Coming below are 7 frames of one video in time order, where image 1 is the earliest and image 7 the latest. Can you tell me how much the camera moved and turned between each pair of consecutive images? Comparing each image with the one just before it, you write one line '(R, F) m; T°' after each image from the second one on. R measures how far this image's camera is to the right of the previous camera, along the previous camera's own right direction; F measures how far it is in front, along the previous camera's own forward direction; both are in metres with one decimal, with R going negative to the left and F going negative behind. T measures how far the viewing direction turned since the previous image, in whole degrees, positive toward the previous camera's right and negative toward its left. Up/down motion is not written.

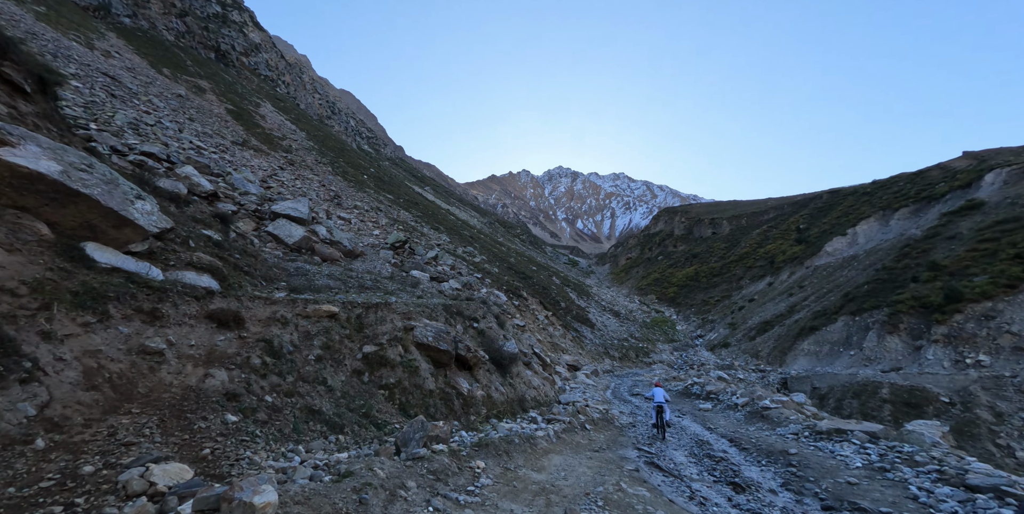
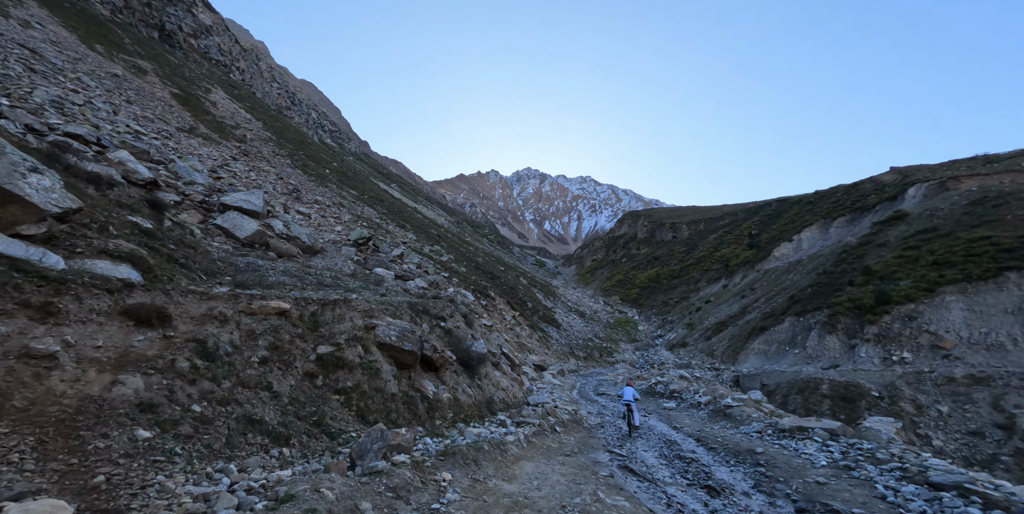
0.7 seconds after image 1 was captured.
(-0.1, +0.3) m; +5°
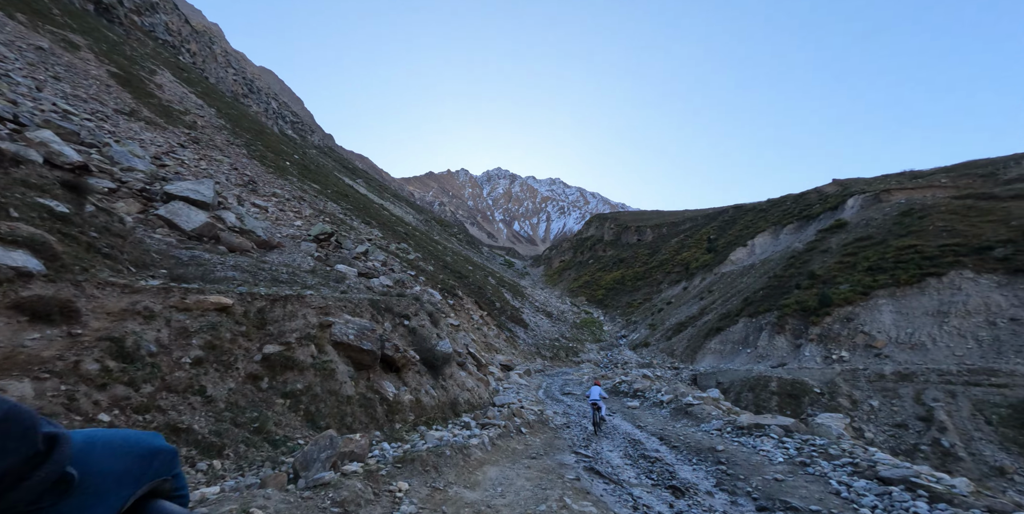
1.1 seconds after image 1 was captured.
(0.0, +0.2) m; +5°
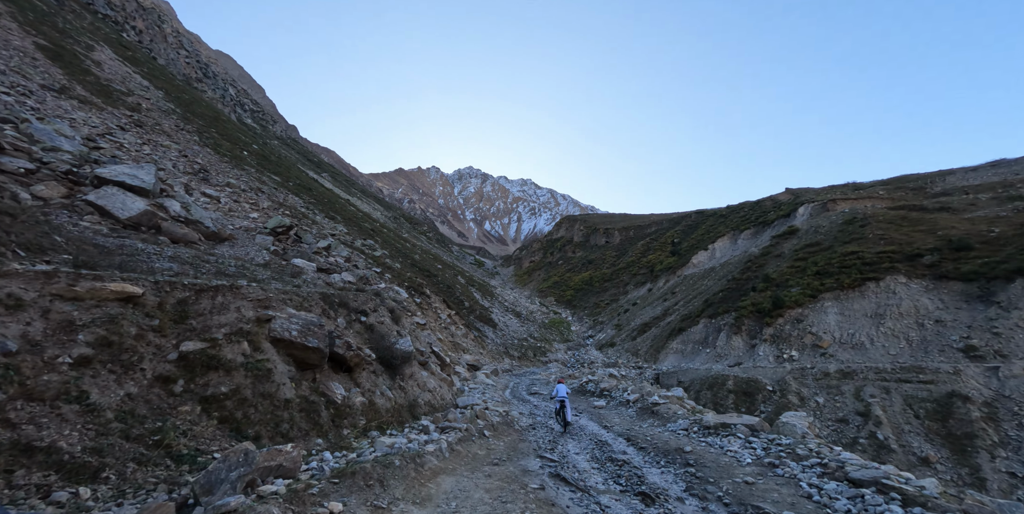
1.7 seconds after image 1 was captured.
(+0.1, +0.4) m; +5°
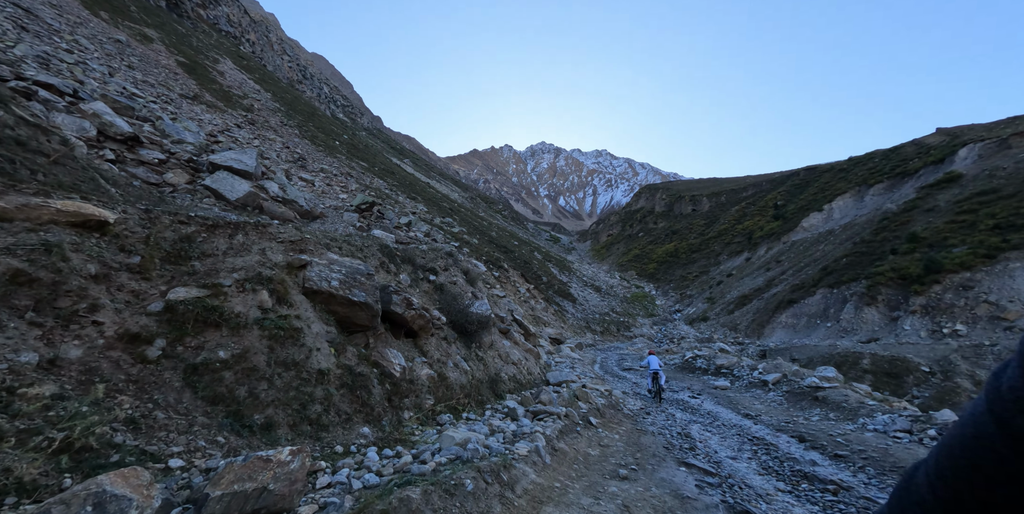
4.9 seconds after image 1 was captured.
(-0.5, +1.9) m; -12°
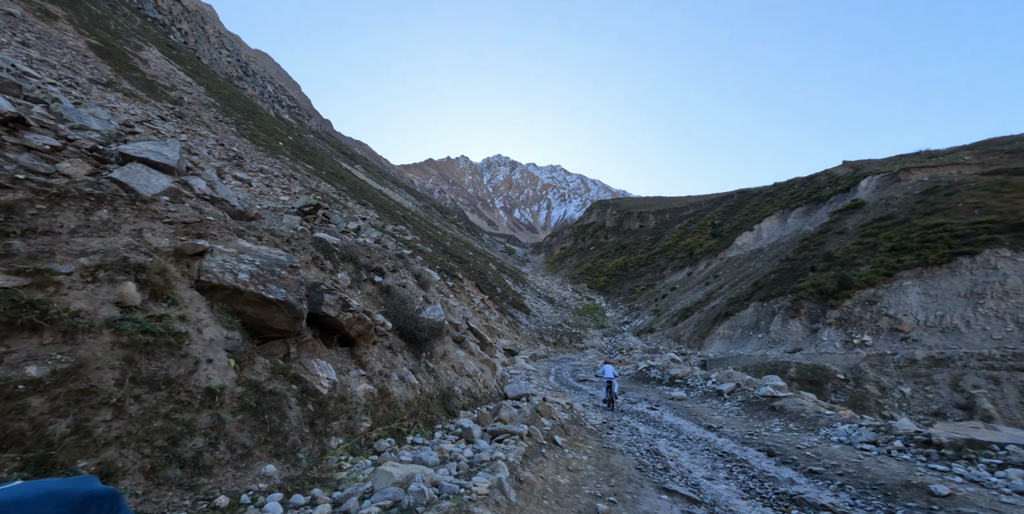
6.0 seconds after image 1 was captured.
(-0.1, +0.6) m; +7°
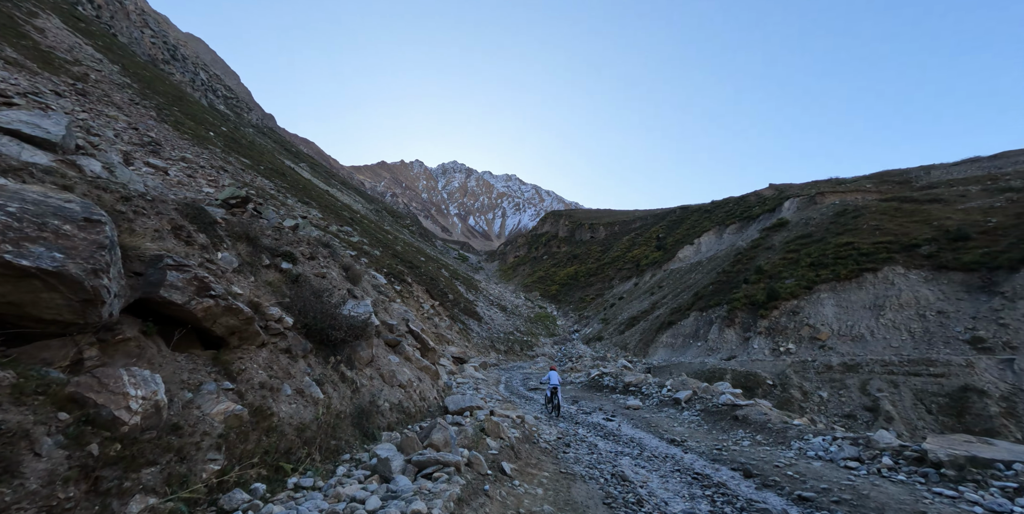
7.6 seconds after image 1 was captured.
(+0.1, +1.0) m; +7°
